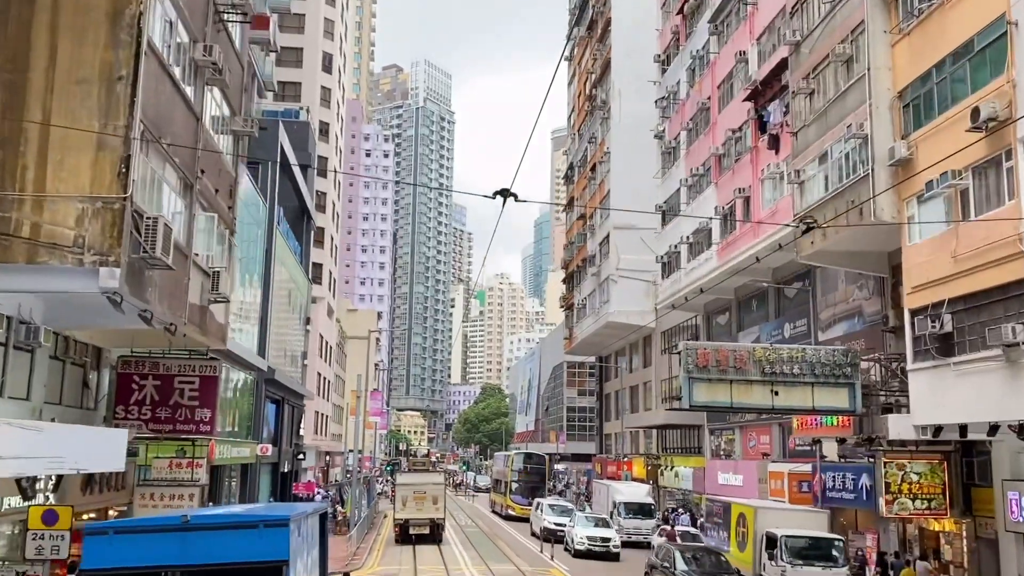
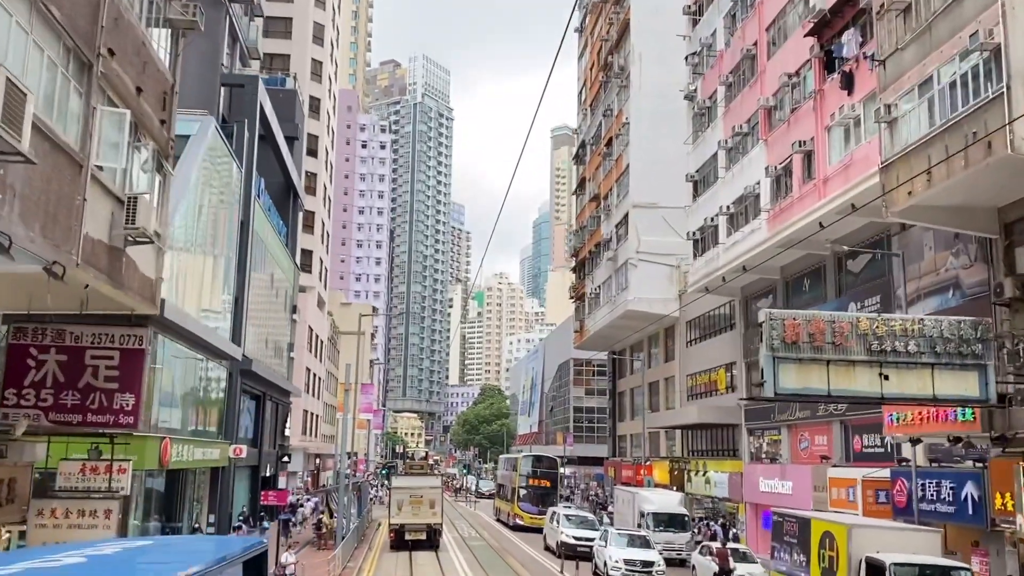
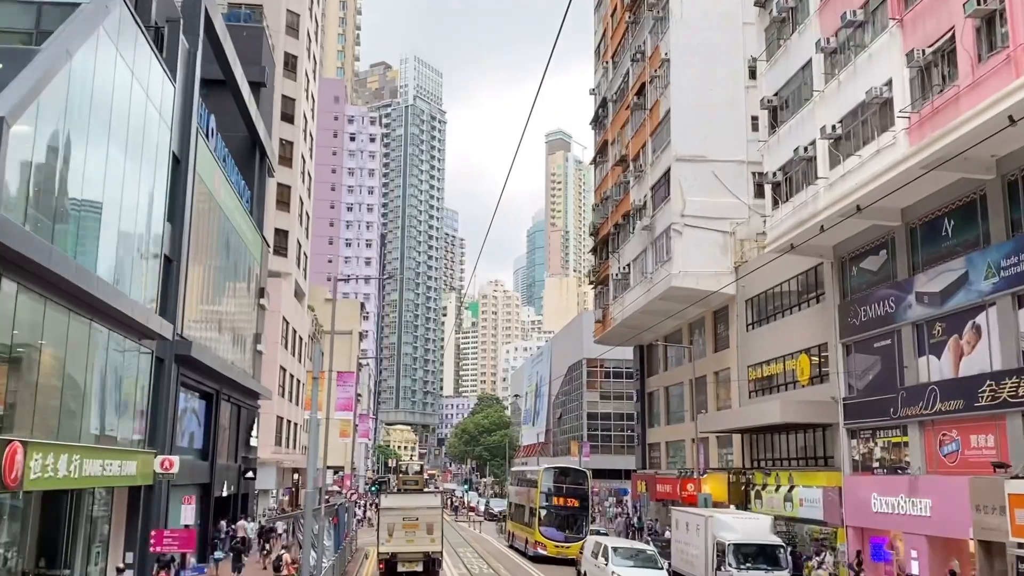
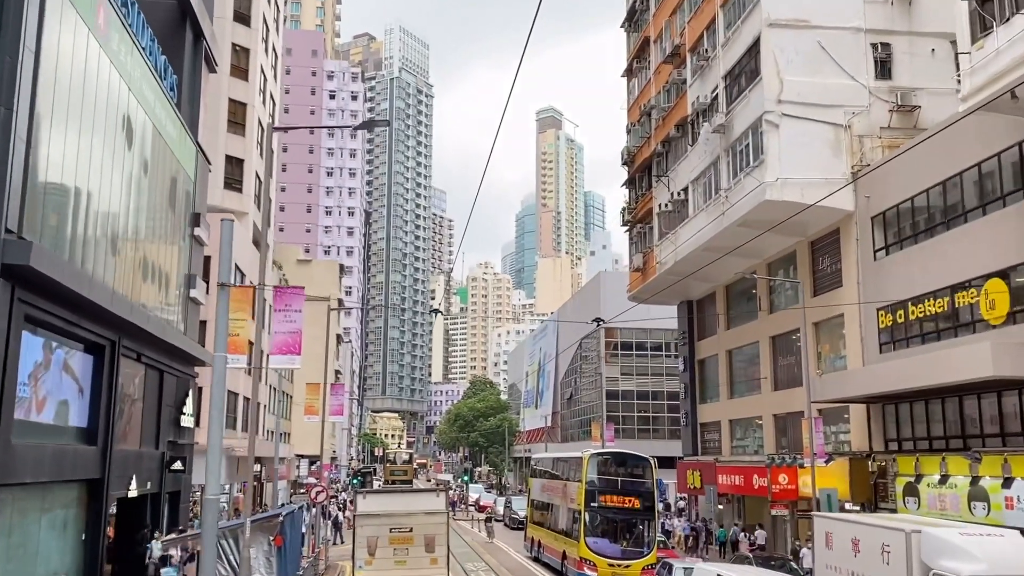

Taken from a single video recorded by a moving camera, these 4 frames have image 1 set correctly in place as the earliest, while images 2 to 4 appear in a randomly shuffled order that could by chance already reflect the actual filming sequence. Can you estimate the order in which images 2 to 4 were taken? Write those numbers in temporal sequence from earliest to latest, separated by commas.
2, 3, 4
